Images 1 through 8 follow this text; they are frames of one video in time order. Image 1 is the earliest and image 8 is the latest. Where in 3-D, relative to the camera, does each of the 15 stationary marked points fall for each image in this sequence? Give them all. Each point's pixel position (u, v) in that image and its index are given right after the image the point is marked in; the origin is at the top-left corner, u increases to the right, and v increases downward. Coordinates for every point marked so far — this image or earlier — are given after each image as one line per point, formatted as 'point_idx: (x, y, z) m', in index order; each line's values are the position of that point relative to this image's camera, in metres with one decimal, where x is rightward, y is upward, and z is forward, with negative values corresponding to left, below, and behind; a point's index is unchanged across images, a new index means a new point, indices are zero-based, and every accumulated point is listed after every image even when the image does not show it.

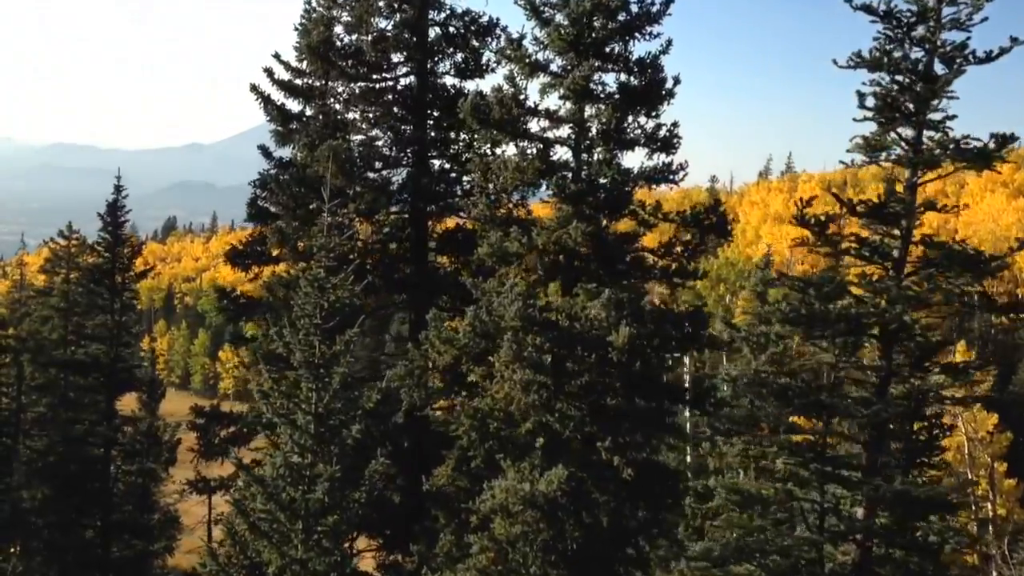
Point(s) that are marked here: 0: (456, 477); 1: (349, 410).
0: (-0.8, -2.8, +12.8) m
1: (-2.1, -1.5, +11.1) m
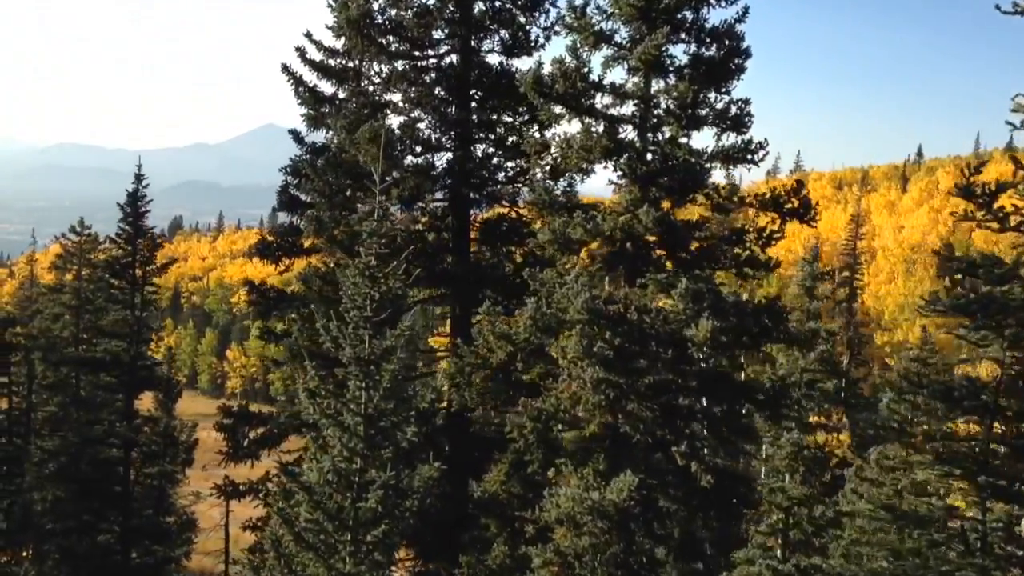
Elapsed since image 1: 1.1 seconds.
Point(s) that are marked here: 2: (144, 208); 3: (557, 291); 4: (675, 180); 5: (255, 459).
0: (0.0, -2.7, +11.9) m
1: (-1.3, -1.4, +10.1) m
2: (-7.9, +1.7, +18.4) m
3: (+0.6, 0.0, +10.7) m
4: (+2.0, +1.3, +10.6) m
5: (-4.6, -3.0, +15.3) m
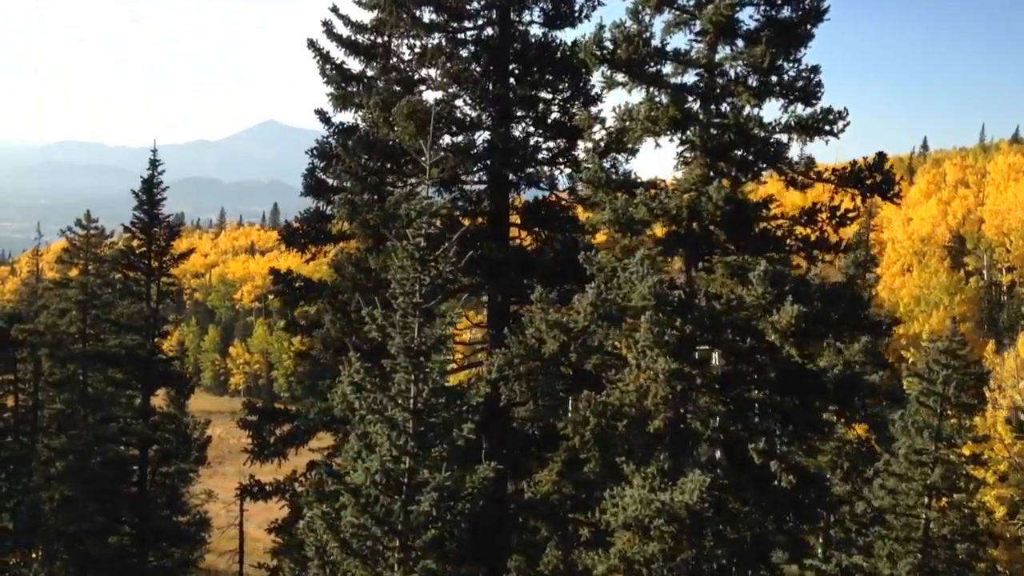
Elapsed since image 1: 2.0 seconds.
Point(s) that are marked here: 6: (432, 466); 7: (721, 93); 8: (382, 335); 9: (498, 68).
0: (+0.6, -2.5, +11.1) m
1: (-0.6, -1.2, +9.3) m
2: (-7.2, +1.9, +17.6) m
3: (+1.3, +0.2, +9.9) m
4: (+2.7, +1.5, +9.8) m
5: (-3.9, -2.9, +14.5) m
6: (-0.8, -1.9, +9.1) m
7: (+2.5, +2.3, +10.0) m
8: (-1.4, -0.5, +9.3) m
9: (-0.2, +3.4, +13.1) m
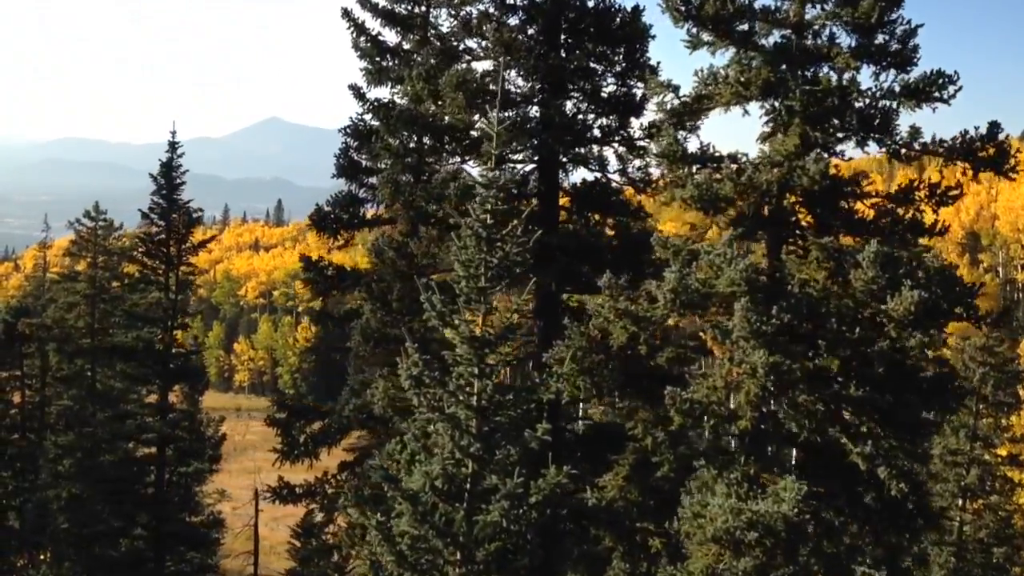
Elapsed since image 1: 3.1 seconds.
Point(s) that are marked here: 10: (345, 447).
0: (+1.4, -2.4, +10.1) m
1: (+0.1, -1.1, +8.3) m
2: (-6.5, +2.1, +16.6) m
3: (+2.0, +0.3, +8.9) m
4: (+3.4, +1.7, +8.8) m
5: (-3.1, -2.7, +13.5) m
6: (-0.1, -1.8, +8.2) m
7: (+3.2, +2.5, +9.0) m
8: (-0.7, -0.3, +8.3) m
9: (+0.5, +3.5, +12.1) m
10: (-2.6, -2.5, +13.4) m
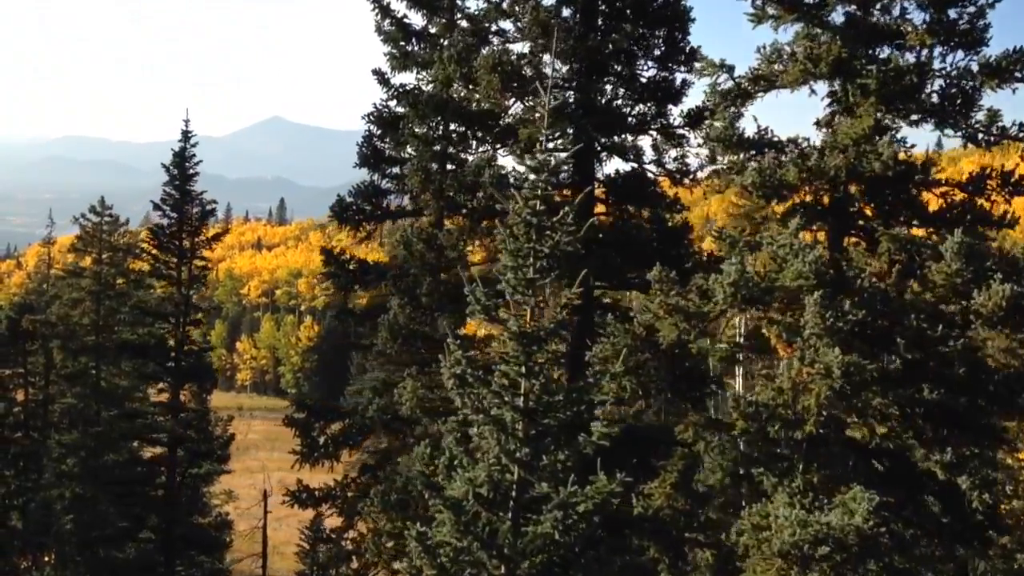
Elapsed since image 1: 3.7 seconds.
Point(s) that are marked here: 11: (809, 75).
0: (+1.8, -2.3, +9.5) m
1: (+0.5, -1.0, +7.7) m
2: (-6.0, +2.2, +16.0) m
3: (+2.5, +0.4, +8.3) m
4: (+3.9, +1.7, +8.1) m
5: (-2.7, -2.6, +12.9) m
6: (+0.4, -1.7, +7.5) m
7: (+3.7, +2.5, +8.4) m
8: (-0.2, -0.3, +7.7) m
9: (+1.0, +3.6, +11.5) m
10: (-2.2, -2.4, +12.8) m
11: (+2.9, +2.1, +8.5) m
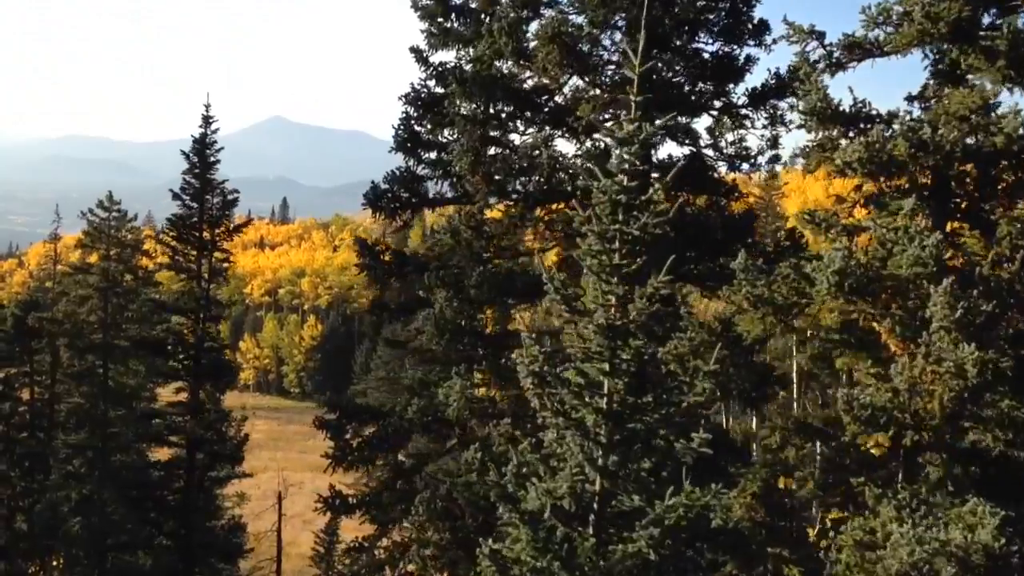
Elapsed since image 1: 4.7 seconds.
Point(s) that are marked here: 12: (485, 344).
0: (+2.5, -2.2, +8.6) m
1: (+1.2, -0.9, +6.8) m
2: (-5.3, +2.3, +15.1) m
3: (+3.1, +0.5, +7.4) m
4: (+4.5, +1.8, +7.3) m
5: (-2.0, -2.5, +12.0) m
6: (+1.0, -1.6, +6.7) m
7: (+4.3, +2.6, +7.5) m
8: (+0.4, -0.2, +6.8) m
9: (+1.7, +3.7, +10.6) m
10: (-1.5, -2.3, +12.0) m
11: (+3.6, +2.2, +7.6) m
12: (-0.3, -0.7, +10.5) m
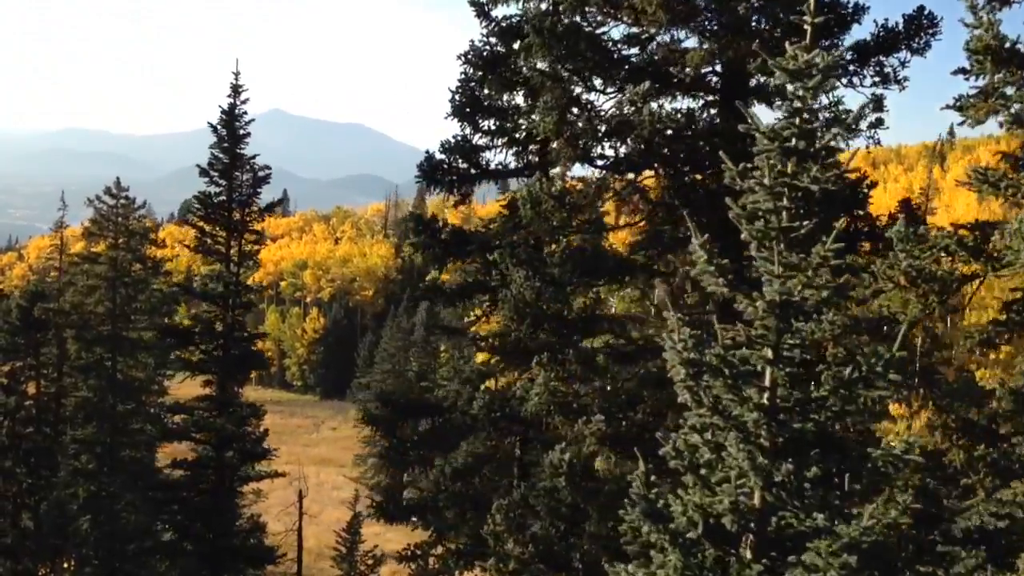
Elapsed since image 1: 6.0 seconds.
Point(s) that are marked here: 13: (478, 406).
0: (+3.4, -2.0, +7.4) m
1: (+2.1, -0.7, +5.6) m
2: (-4.4, +2.6, +13.9) m
3: (+4.0, +0.7, +6.2) m
4: (+5.5, +2.0, +6.0) m
5: (-1.1, -2.2, +10.8) m
6: (+1.9, -1.4, +5.5) m
7: (+5.2, +2.8, +6.2) m
8: (+1.4, 0.0, +5.6) m
9: (+2.6, +3.9, +9.3) m
10: (-0.6, -2.1, +10.7) m
11: (+4.5, +2.4, +6.4) m
12: (+0.6, -0.5, +9.3) m
13: (-0.4, -1.4, +10.2) m
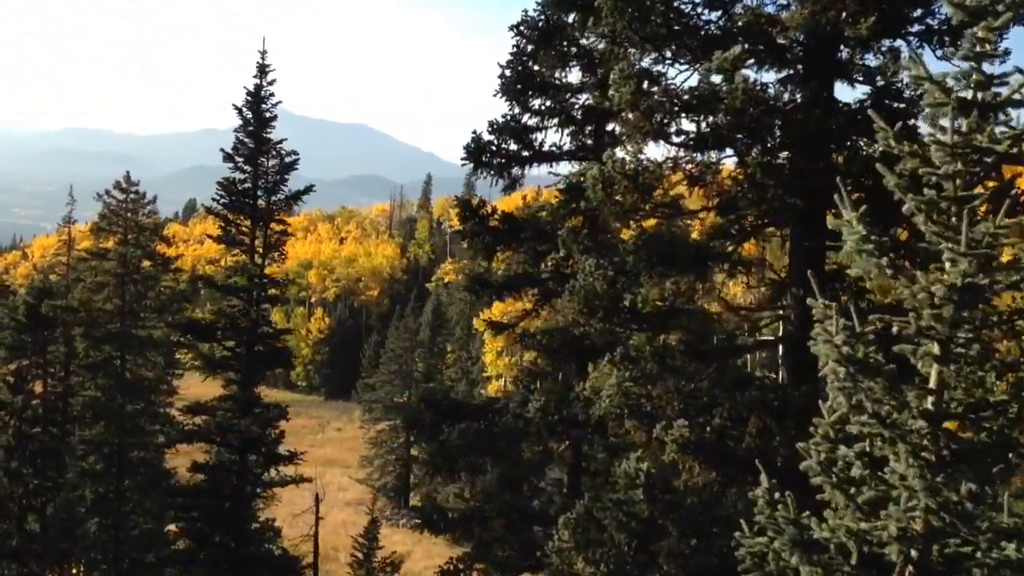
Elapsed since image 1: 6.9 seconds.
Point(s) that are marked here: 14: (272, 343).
0: (+4.0, -1.9, +6.5) m
1: (+2.7, -0.6, +4.7) m
2: (-3.7, +2.7, +13.0) m
3: (+4.7, +0.8, +5.3) m
4: (+6.1, +2.1, +5.1) m
5: (-0.5, -2.2, +9.9) m
6: (+2.6, -1.3, +4.5) m
7: (+5.9, +2.9, +5.3) m
8: (+2.0, +0.1, +4.7) m
9: (+3.3, +4.0, +8.4) m
10: (0.0, -2.0, +9.8) m
11: (+5.1, +2.5, +5.5) m
12: (+1.3, -0.4, +8.4) m
13: (+0.2, -1.3, +9.3) m
14: (-3.9, -0.9, +13.6) m
